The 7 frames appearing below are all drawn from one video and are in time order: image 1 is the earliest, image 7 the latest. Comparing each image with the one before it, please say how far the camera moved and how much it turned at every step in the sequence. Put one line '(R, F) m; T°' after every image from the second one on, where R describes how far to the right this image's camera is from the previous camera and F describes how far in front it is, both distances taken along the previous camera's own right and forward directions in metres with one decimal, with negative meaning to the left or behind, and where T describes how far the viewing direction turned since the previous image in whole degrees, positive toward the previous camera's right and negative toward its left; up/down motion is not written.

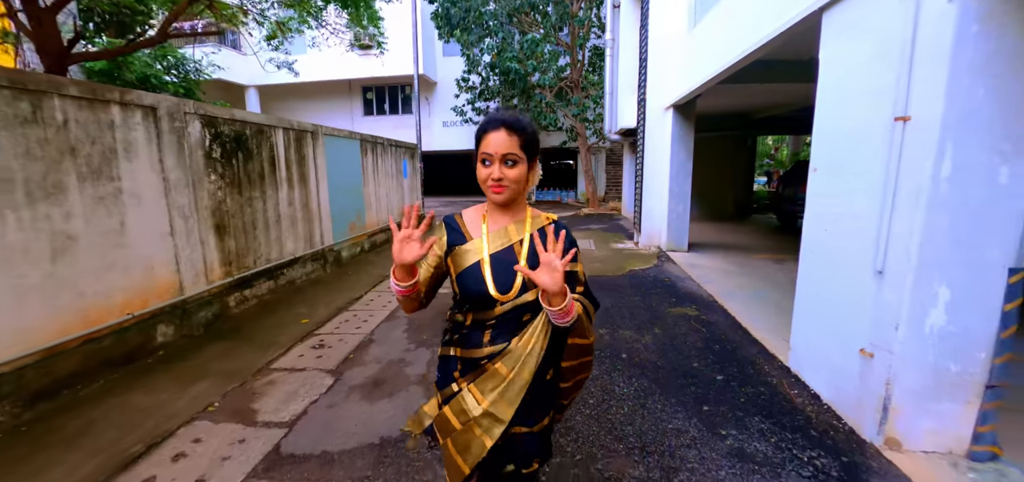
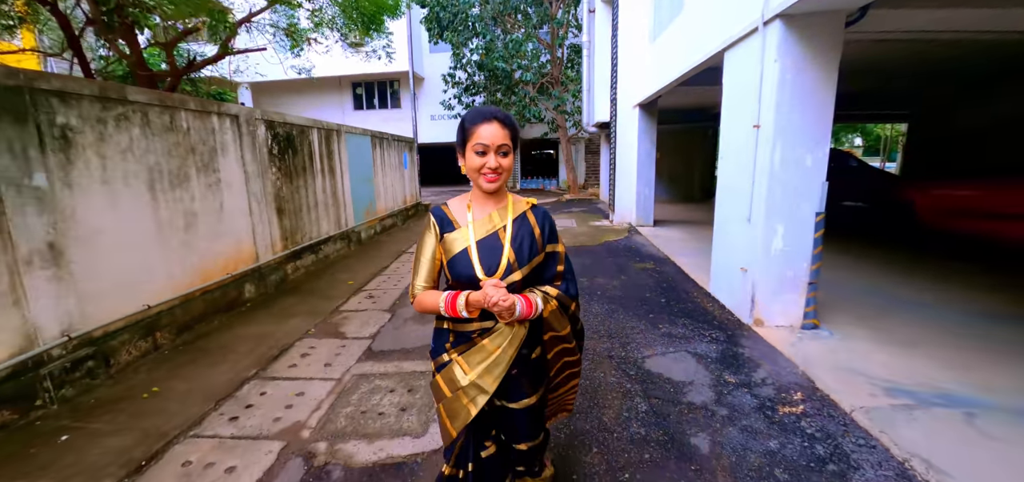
(-0.2, -1.0) m; +3°
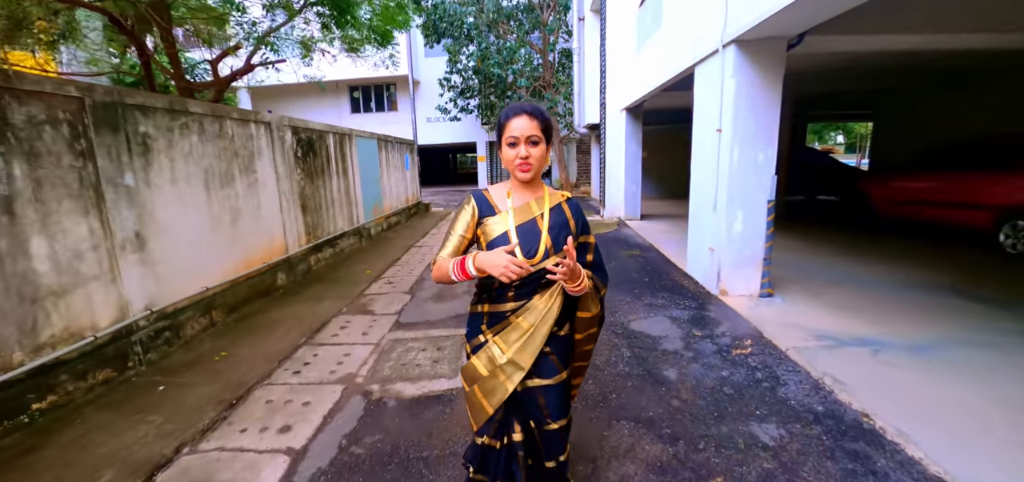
(-0.1, -0.5) m; +1°
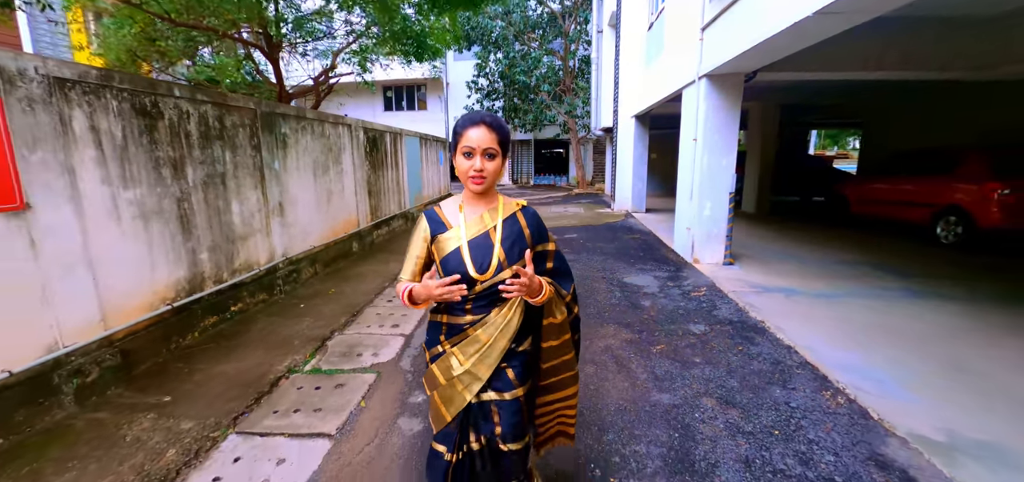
(-0.1, -1.2) m; -2°
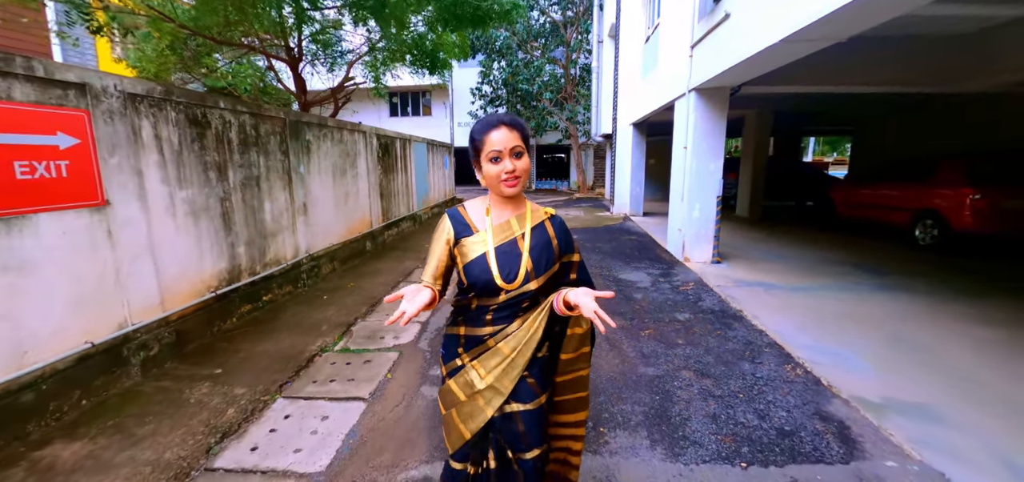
(0.0, -0.4) m; 0°
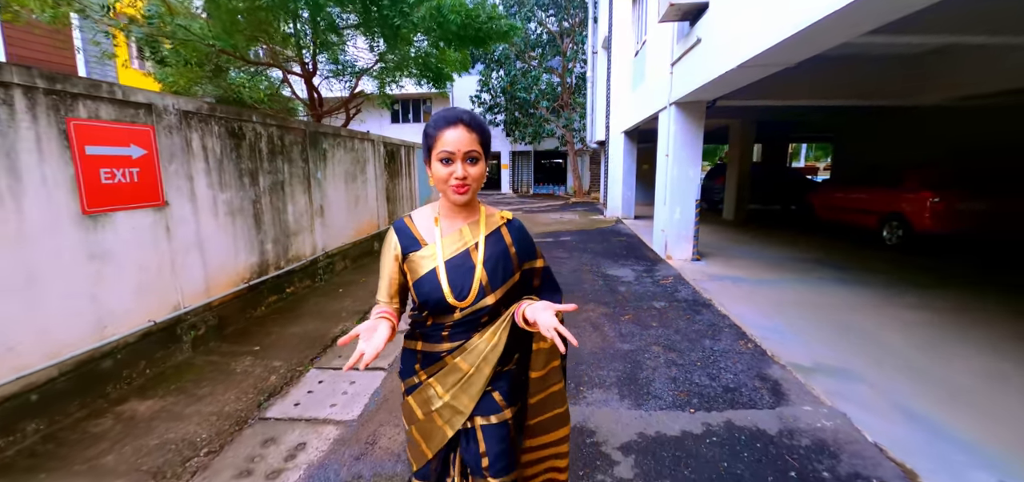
(0.0, -0.5) m; 0°
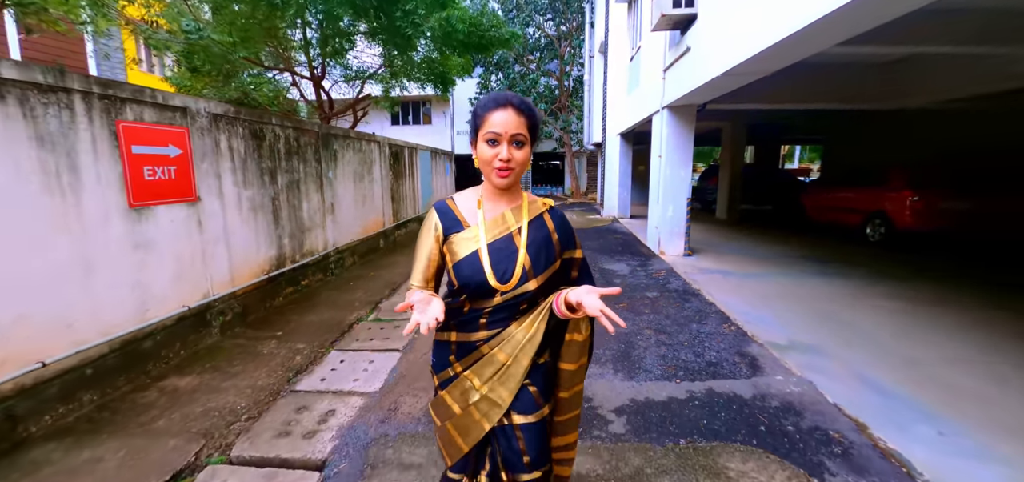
(-0.1, -0.3) m; 0°
